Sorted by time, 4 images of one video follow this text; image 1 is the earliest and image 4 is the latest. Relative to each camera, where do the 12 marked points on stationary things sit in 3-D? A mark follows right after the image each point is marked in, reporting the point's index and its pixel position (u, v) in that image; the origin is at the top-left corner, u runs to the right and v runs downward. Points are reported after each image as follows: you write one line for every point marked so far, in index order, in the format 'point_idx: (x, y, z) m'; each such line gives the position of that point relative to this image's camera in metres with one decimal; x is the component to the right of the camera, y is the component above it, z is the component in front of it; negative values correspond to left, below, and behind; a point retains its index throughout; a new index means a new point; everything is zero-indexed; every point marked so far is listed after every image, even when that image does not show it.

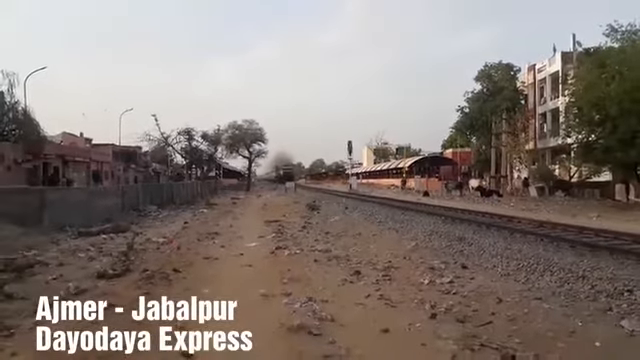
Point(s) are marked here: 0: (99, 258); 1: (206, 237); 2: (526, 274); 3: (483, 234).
0: (-4.7, -1.7, +13.8) m
1: (-2.9, -1.5, +16.7) m
2: (+4.1, -1.8, +12.7) m
3: (+4.2, -1.3, +16.6) m
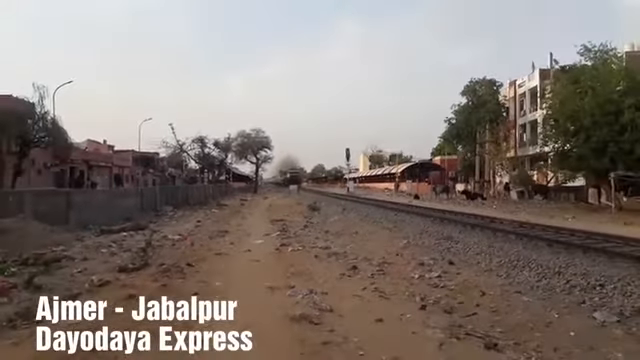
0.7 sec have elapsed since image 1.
0: (-4.7, -1.7, +15.1) m
1: (-2.8, -1.5, +17.9) m
2: (+4.1, -1.9, +14.0) m
3: (+4.2, -1.4, +17.9) m
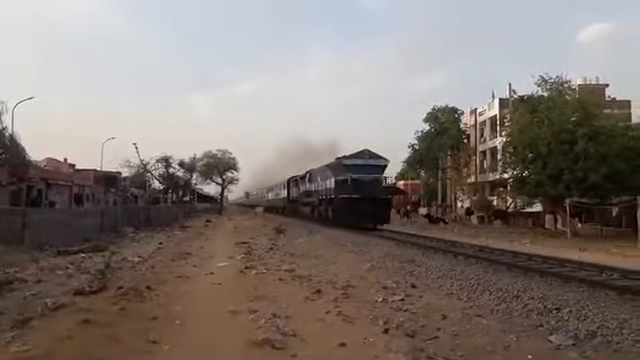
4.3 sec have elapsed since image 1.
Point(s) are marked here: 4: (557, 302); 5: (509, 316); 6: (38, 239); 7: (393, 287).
0: (-5.6, -2.2, +14.6) m
1: (-4.0, -2.1, +17.6) m
2: (+3.3, -2.5, +14.2) m
3: (+3.1, -2.2, +18.1) m
4: (+4.9, -2.5, +13.4) m
5: (+3.7, -2.7, +12.7) m
6: (-8.7, -1.9, +19.5) m
7: (+1.6, -2.5, +14.6) m
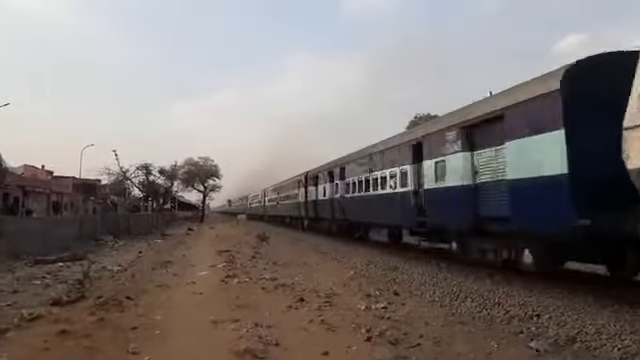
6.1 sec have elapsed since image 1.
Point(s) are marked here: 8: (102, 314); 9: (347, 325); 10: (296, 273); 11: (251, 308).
0: (-6.0, -2.4, +14.3) m
1: (-4.5, -2.4, +17.4) m
2: (+2.9, -2.7, +14.2) m
3: (+2.5, -2.4, +18.2) m
4: (+4.6, -2.7, +13.5) m
5: (+3.4, -2.8, +12.8) m
6: (-9.3, -2.1, +19.1) m
7: (+1.2, -2.6, +14.6) m
8: (-4.1, -2.5, +12.2) m
9: (+0.6, -2.8, +12.6) m
10: (-0.8, -2.5, +16.9) m
11: (-1.4, -2.6, +13.3) m
